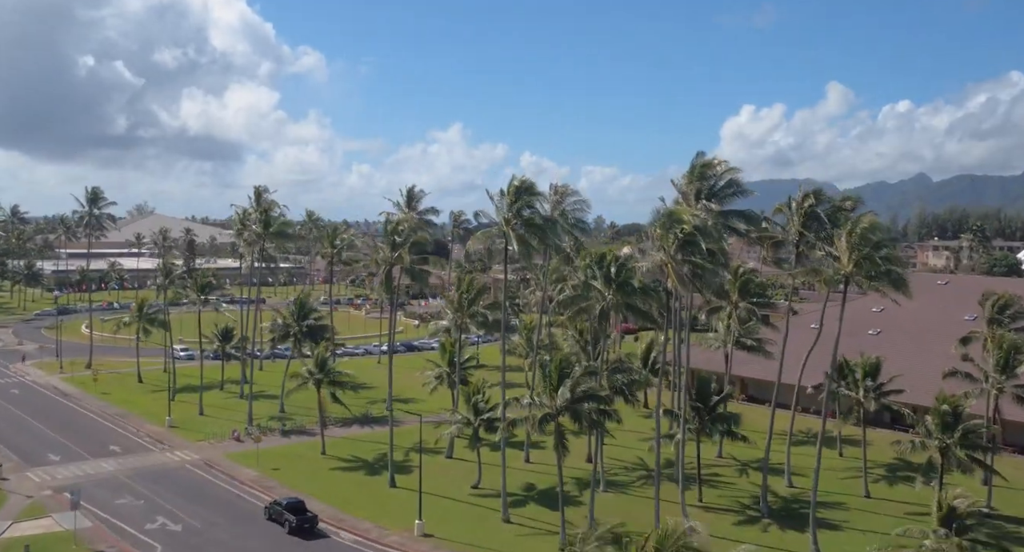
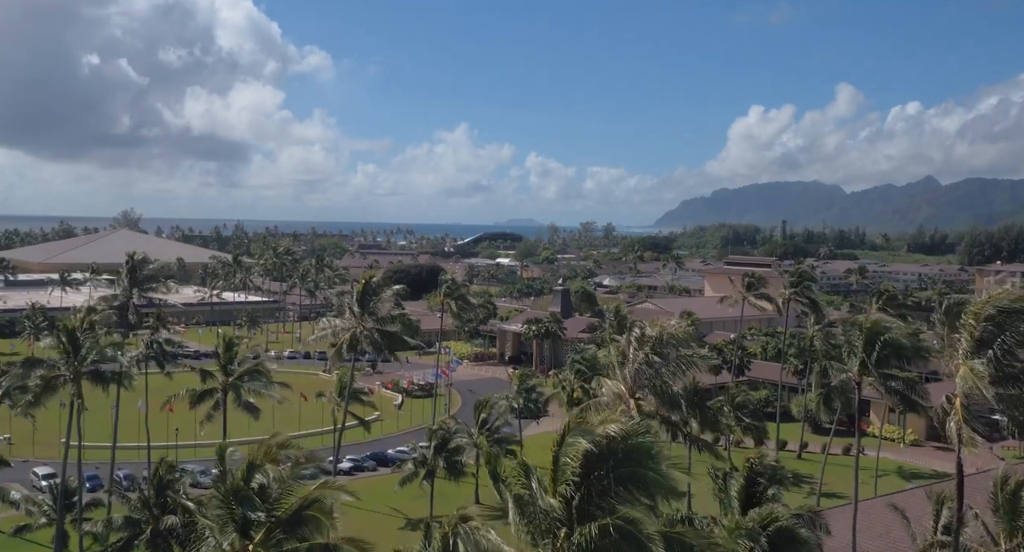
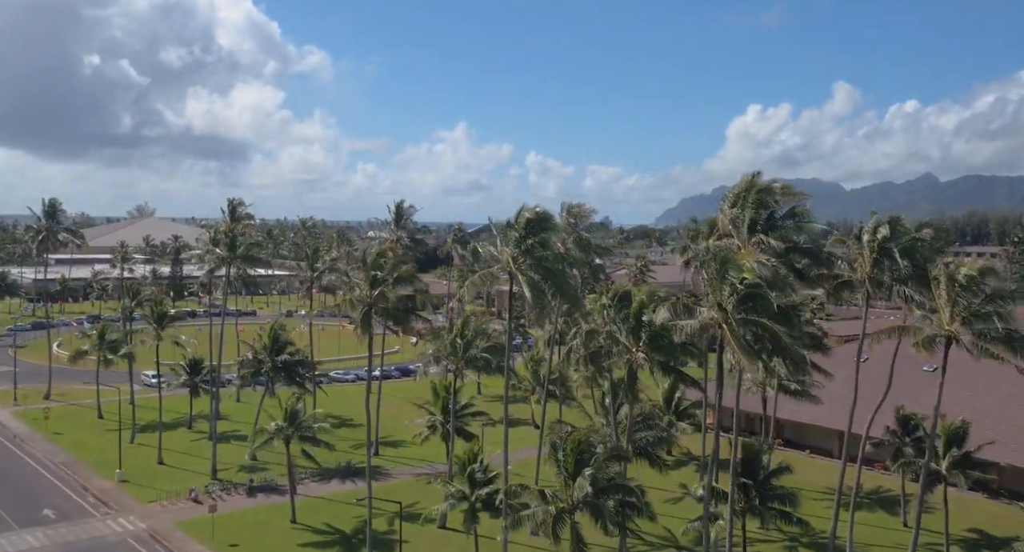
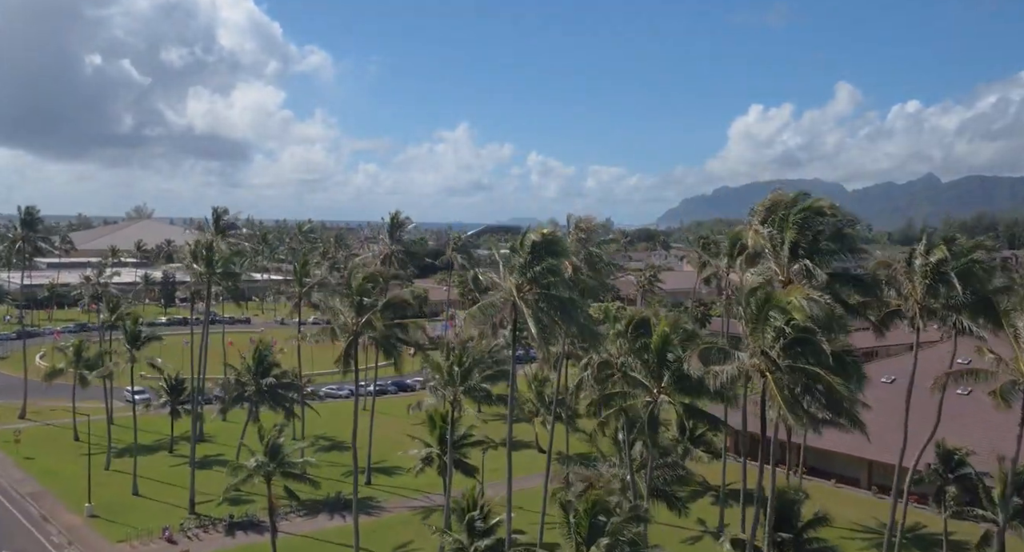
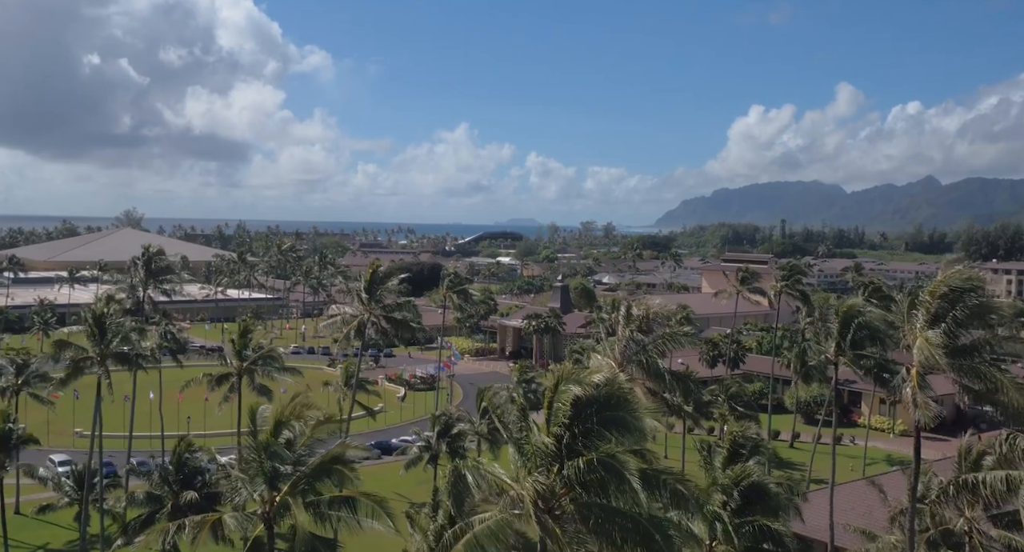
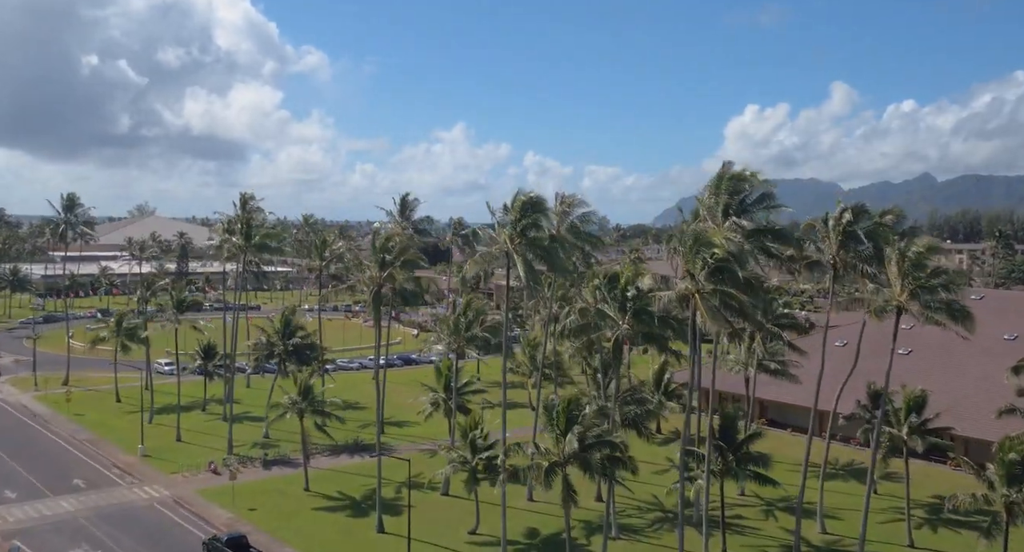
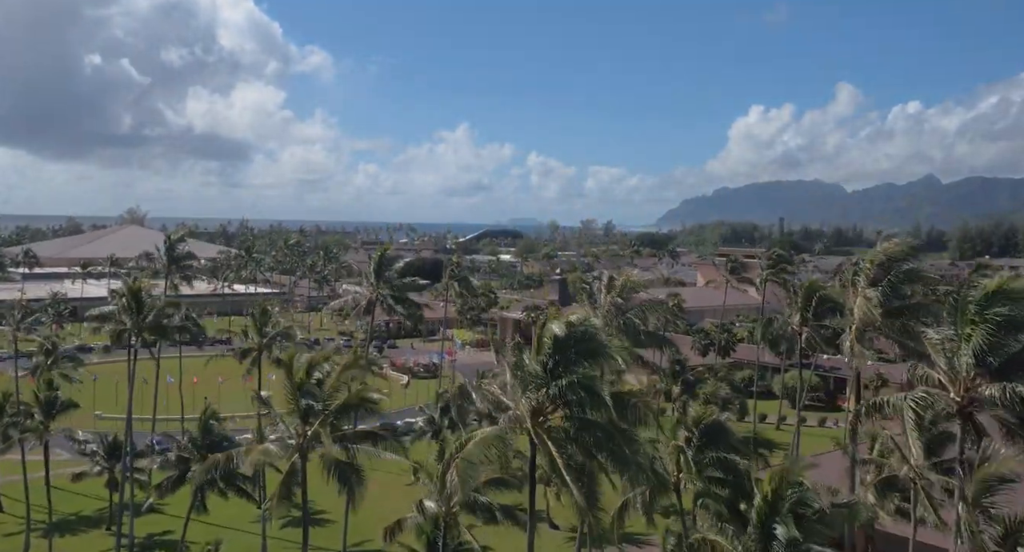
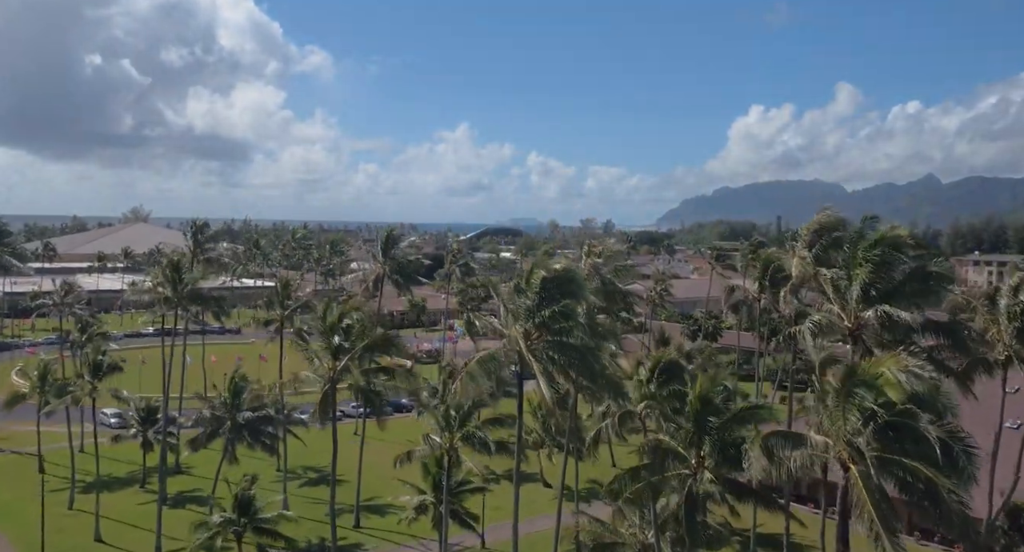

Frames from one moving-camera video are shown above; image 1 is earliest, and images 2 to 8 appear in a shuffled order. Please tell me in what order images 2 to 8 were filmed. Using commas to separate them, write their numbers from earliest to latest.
6, 3, 4, 8, 7, 5, 2
